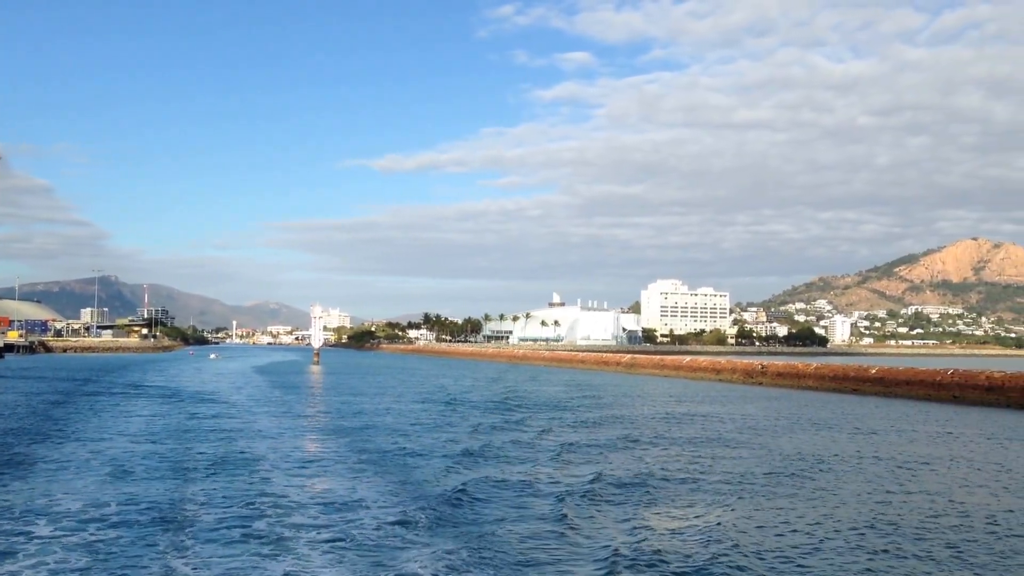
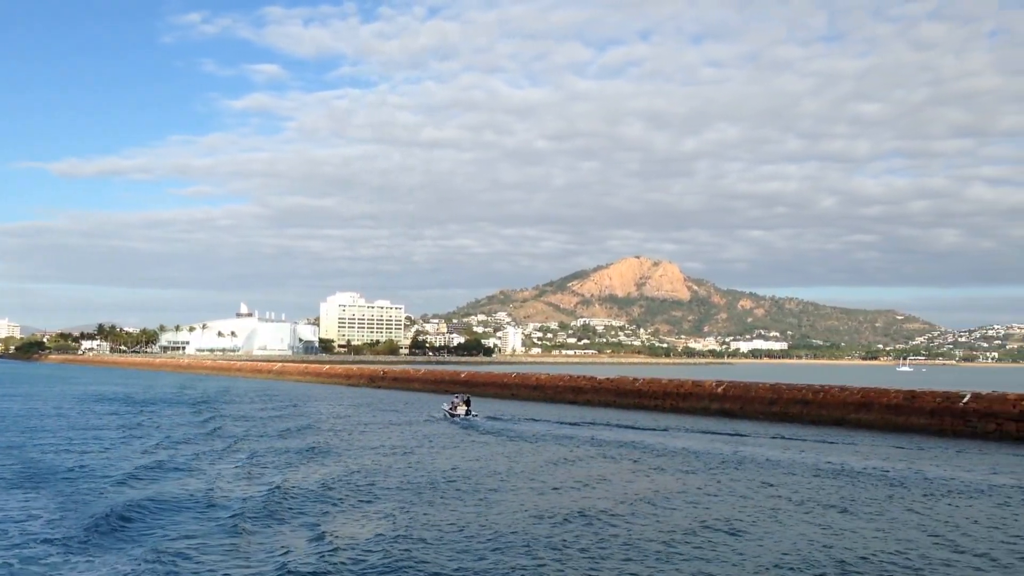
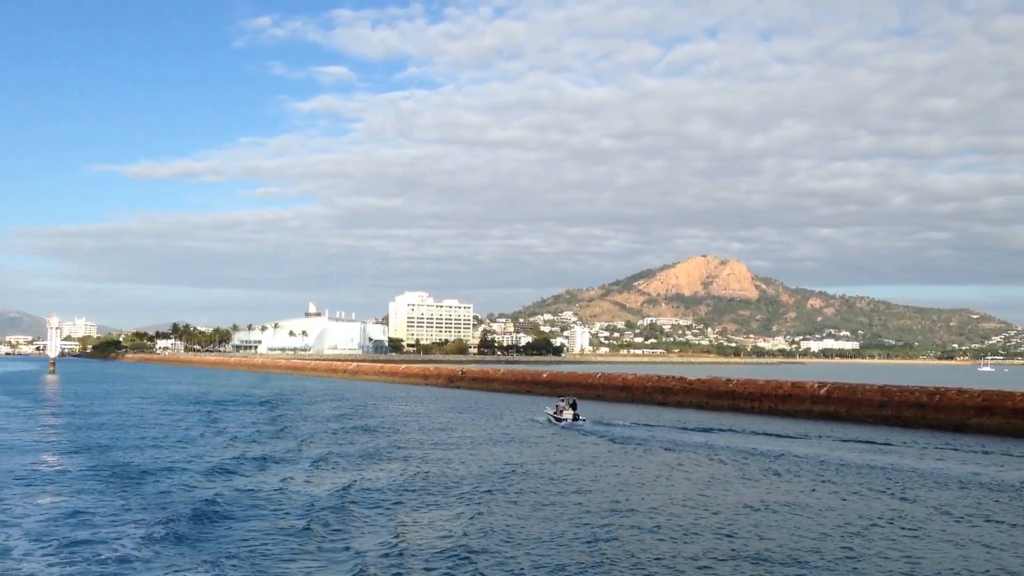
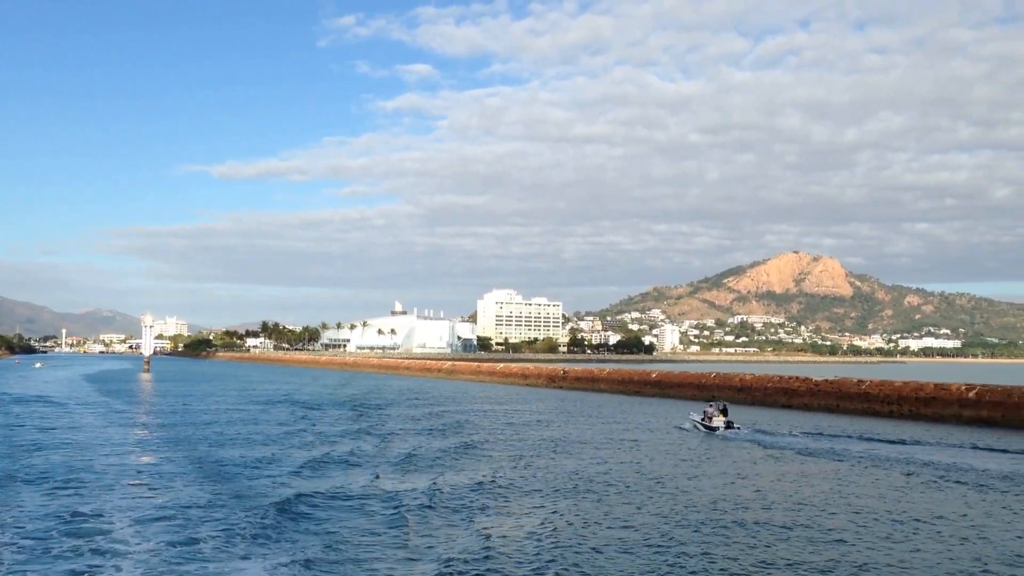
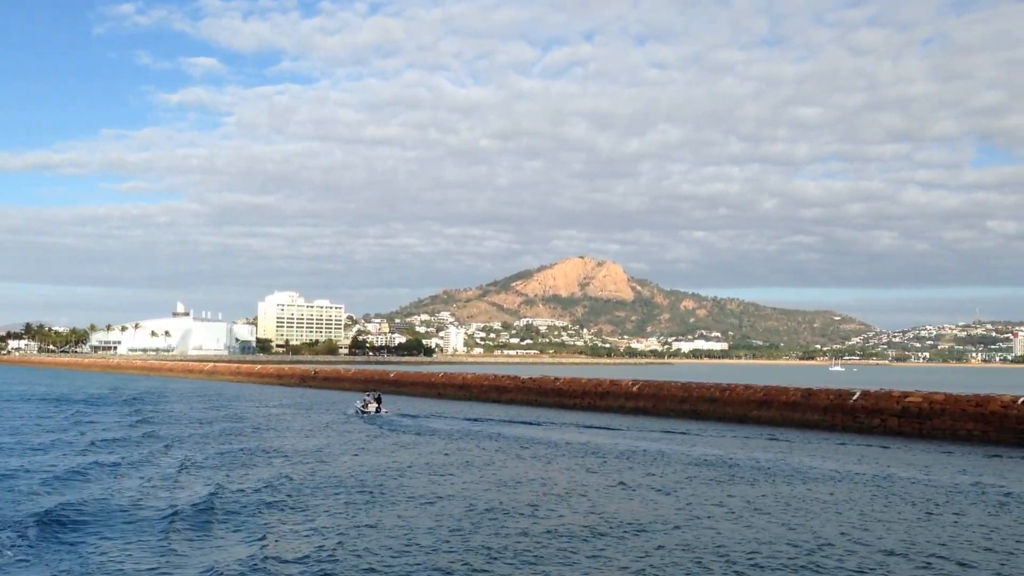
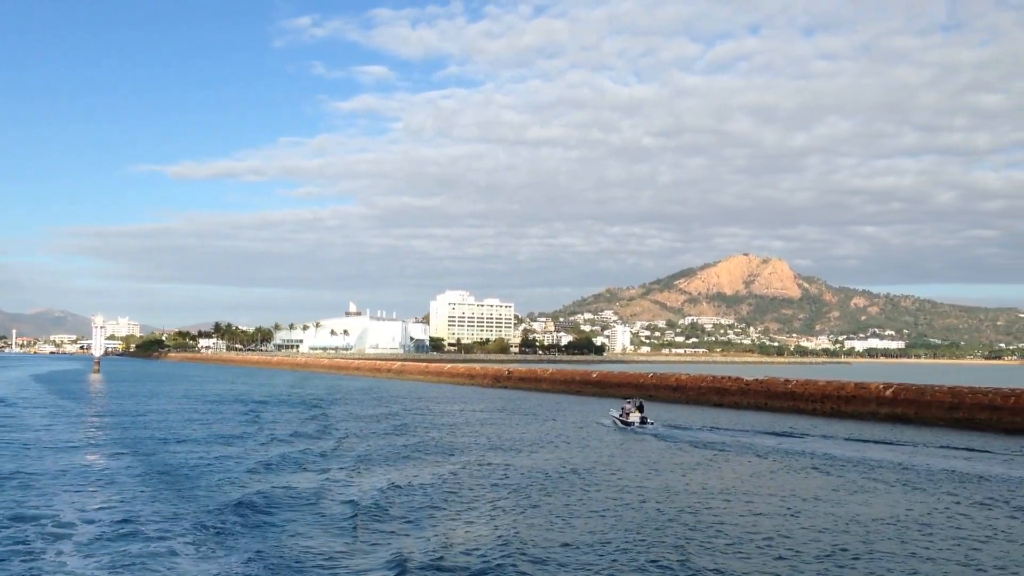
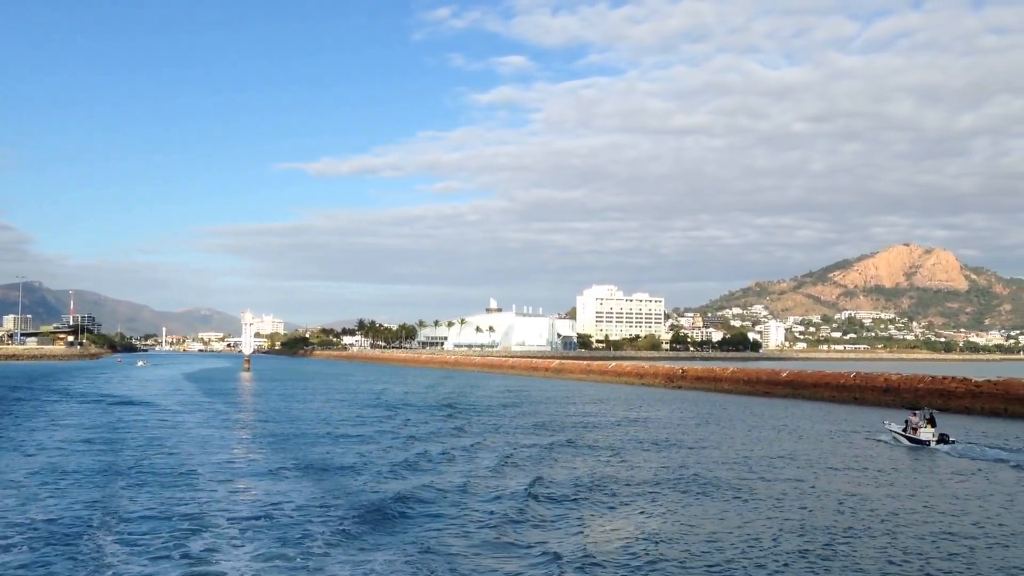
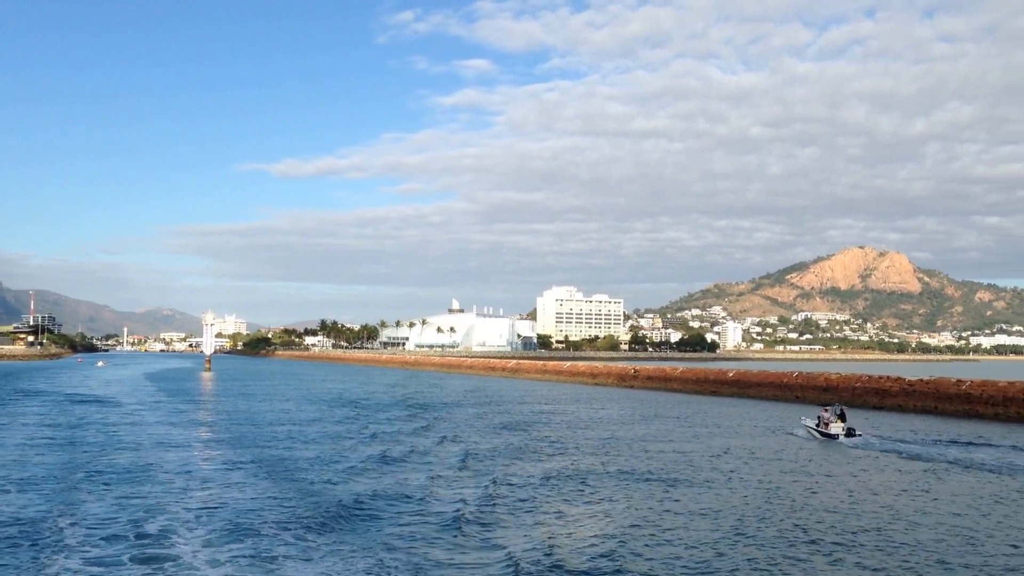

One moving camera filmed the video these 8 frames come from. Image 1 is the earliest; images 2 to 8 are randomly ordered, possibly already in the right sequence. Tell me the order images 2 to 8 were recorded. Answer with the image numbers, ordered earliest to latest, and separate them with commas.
7, 8, 4, 6, 3, 2, 5
